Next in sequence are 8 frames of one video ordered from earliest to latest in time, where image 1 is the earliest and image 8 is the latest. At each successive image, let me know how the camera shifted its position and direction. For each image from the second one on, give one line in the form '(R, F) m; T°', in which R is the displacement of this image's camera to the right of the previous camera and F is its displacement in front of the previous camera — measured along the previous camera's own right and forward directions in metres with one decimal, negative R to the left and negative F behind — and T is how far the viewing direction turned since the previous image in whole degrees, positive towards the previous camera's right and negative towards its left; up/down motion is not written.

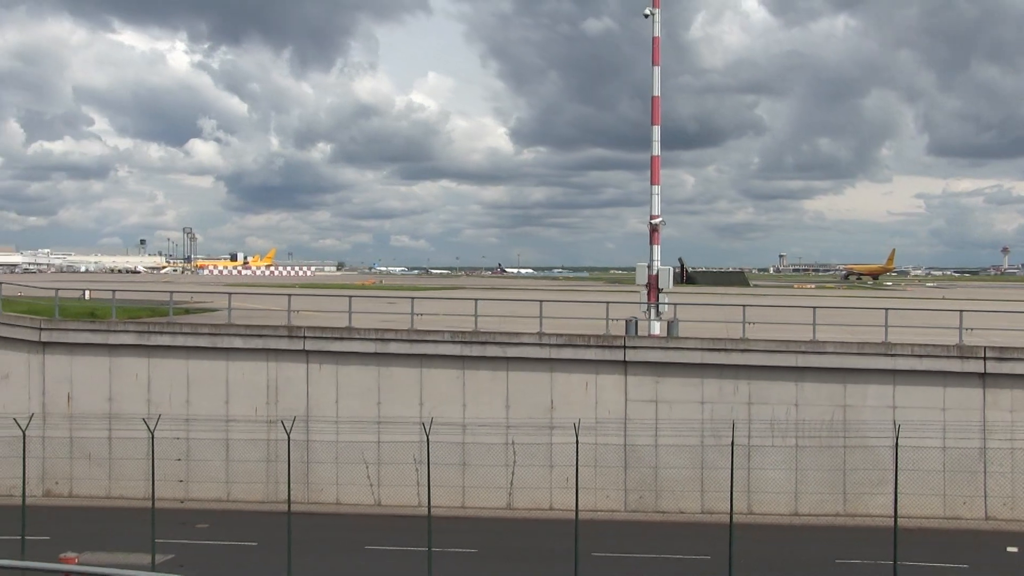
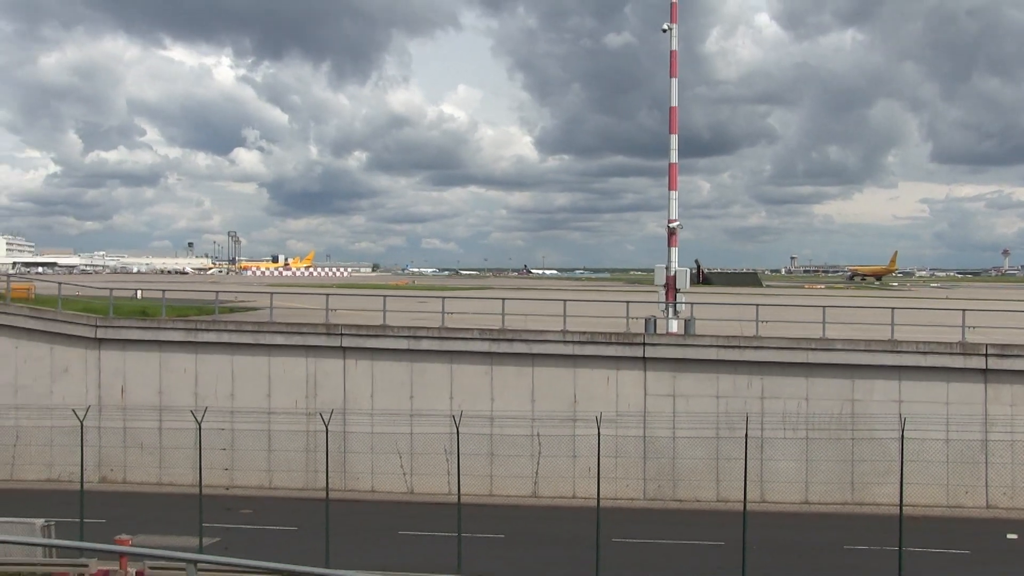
(0.0, -1.1) m; -1°
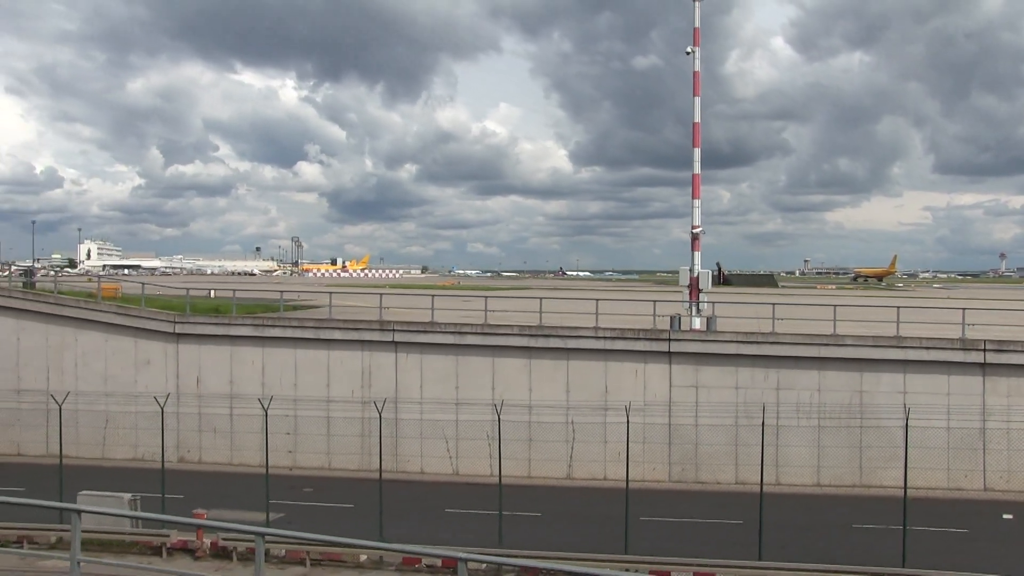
(+0.1, -2.0) m; -2°
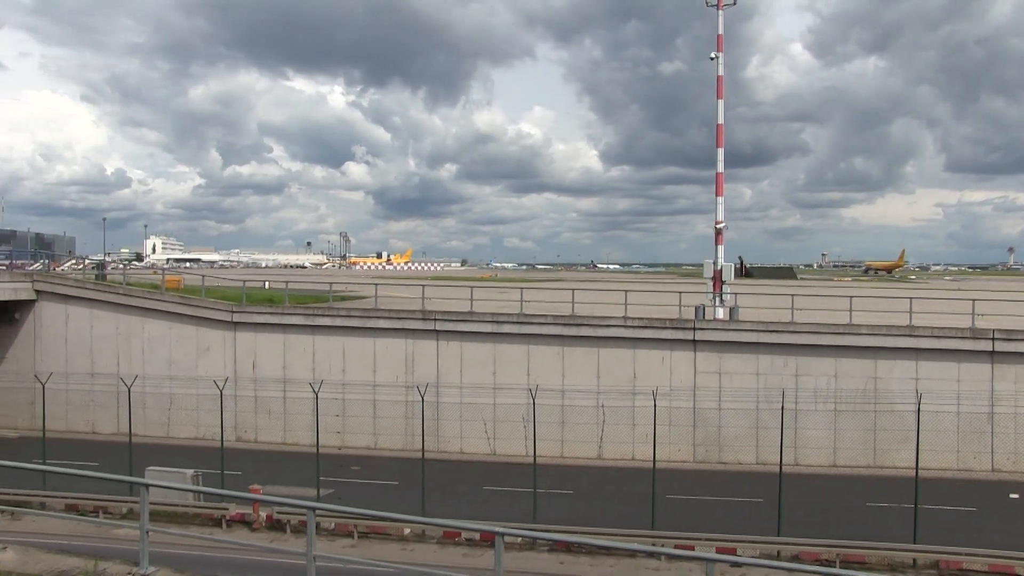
(+0.2, -1.5) m; -2°
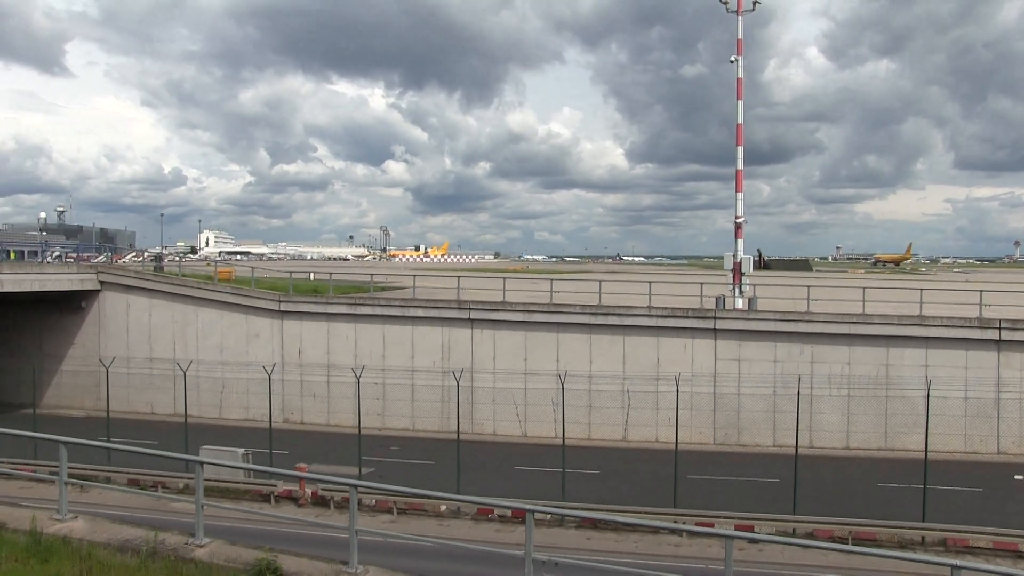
(+0.2, -1.4) m; -2°
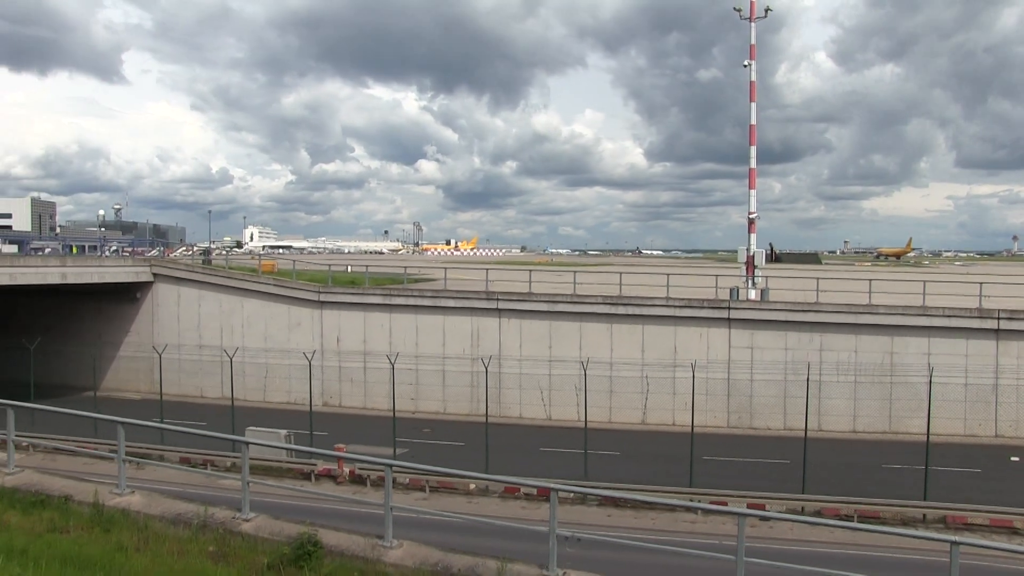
(+0.1, -1.6) m; -2°
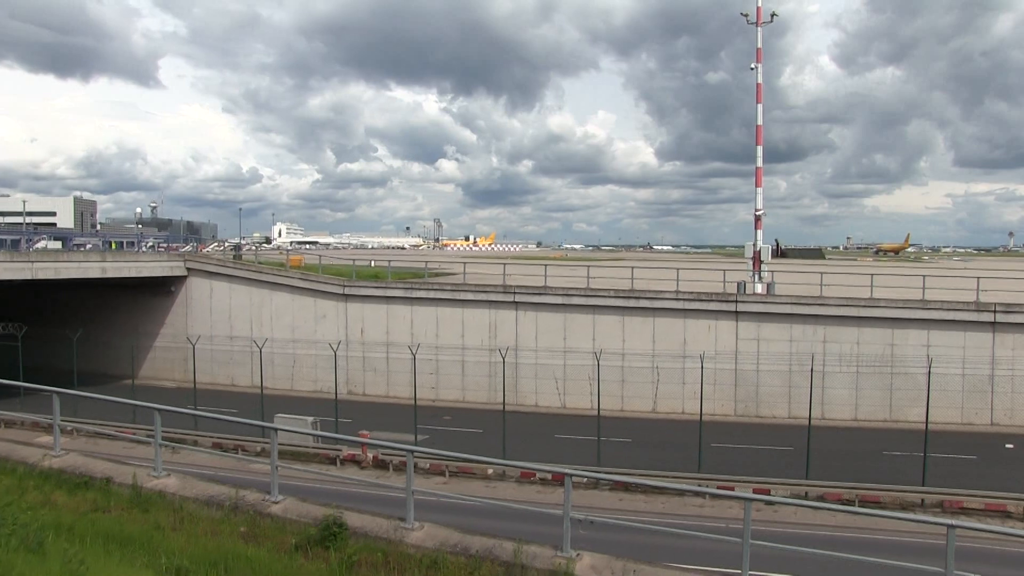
(+0.1, -1.2) m; -1°
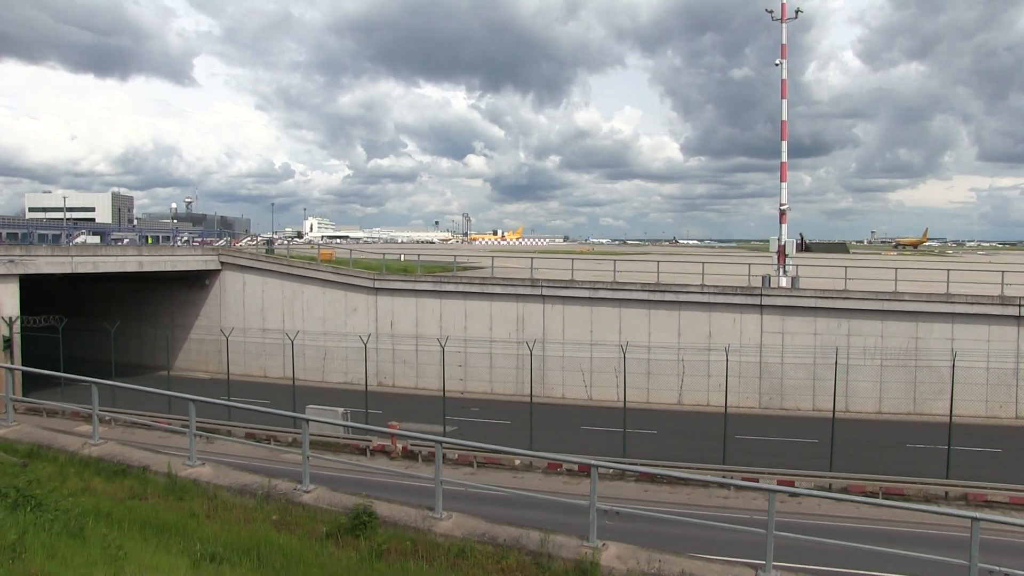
(+0.1, -0.4) m; -2°
